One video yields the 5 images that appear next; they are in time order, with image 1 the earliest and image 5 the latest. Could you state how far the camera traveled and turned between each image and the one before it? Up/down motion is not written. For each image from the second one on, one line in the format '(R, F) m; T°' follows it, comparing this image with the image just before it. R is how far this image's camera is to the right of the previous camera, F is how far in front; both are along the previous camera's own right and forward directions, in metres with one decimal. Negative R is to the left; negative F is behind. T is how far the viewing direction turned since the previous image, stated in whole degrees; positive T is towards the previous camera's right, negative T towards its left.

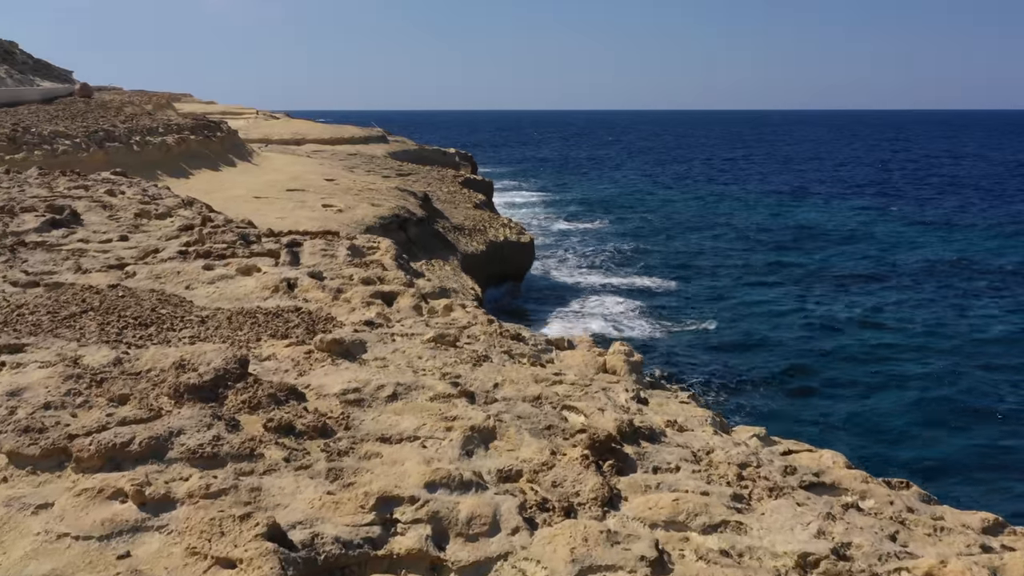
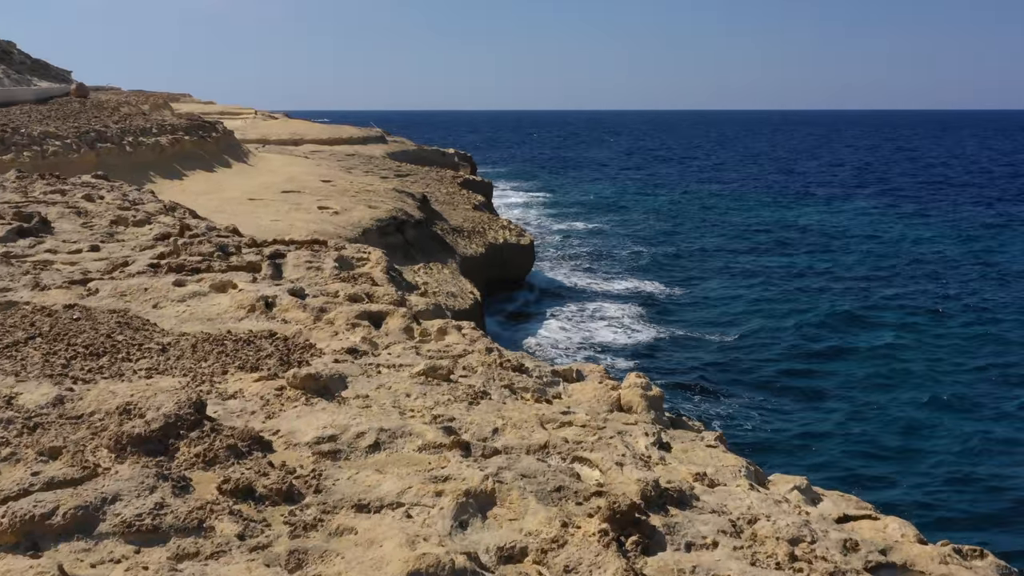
(0.0, +0.4) m; 0°
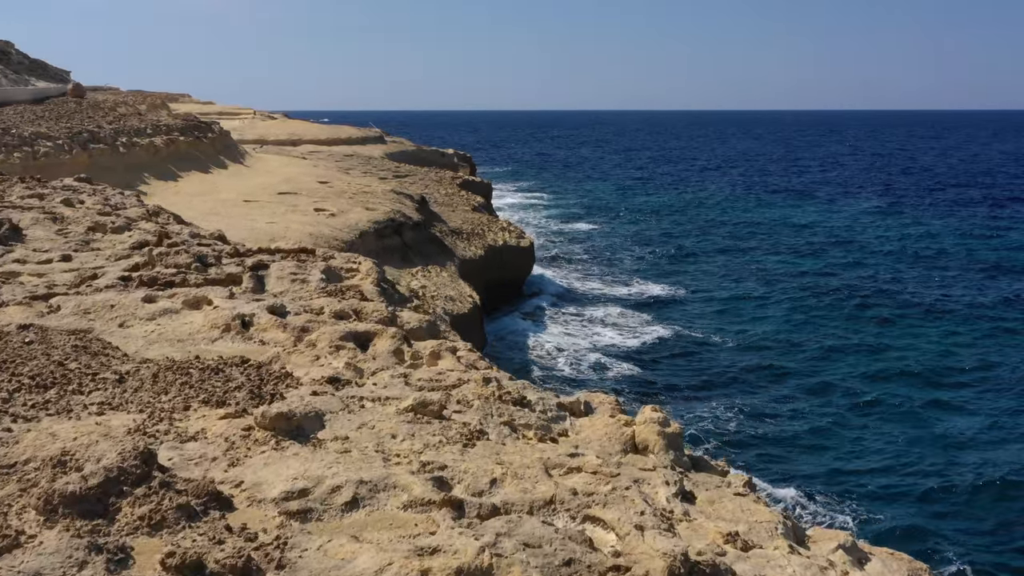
(0.0, +0.3) m; 0°
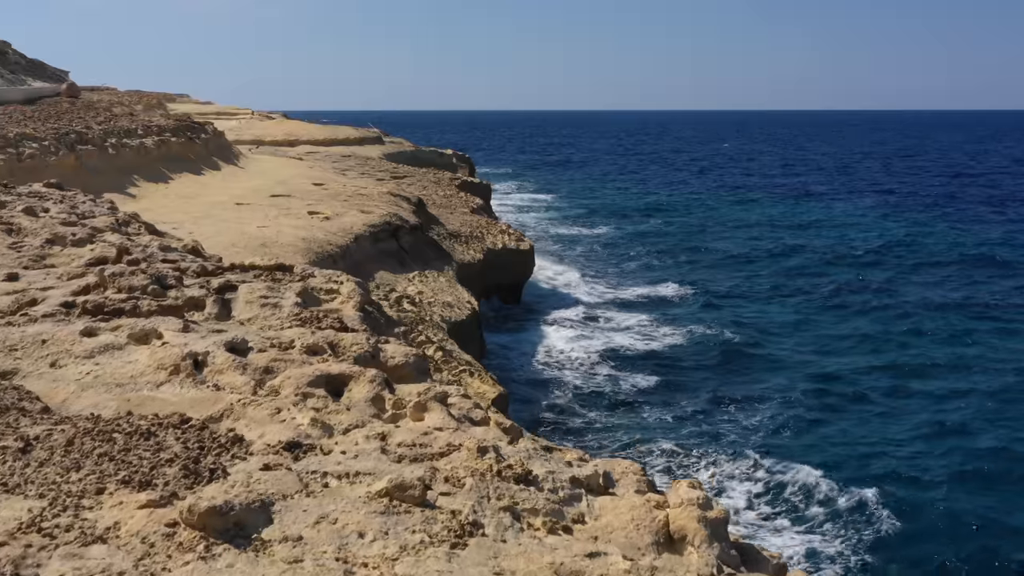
(0.0, +0.5) m; 0°
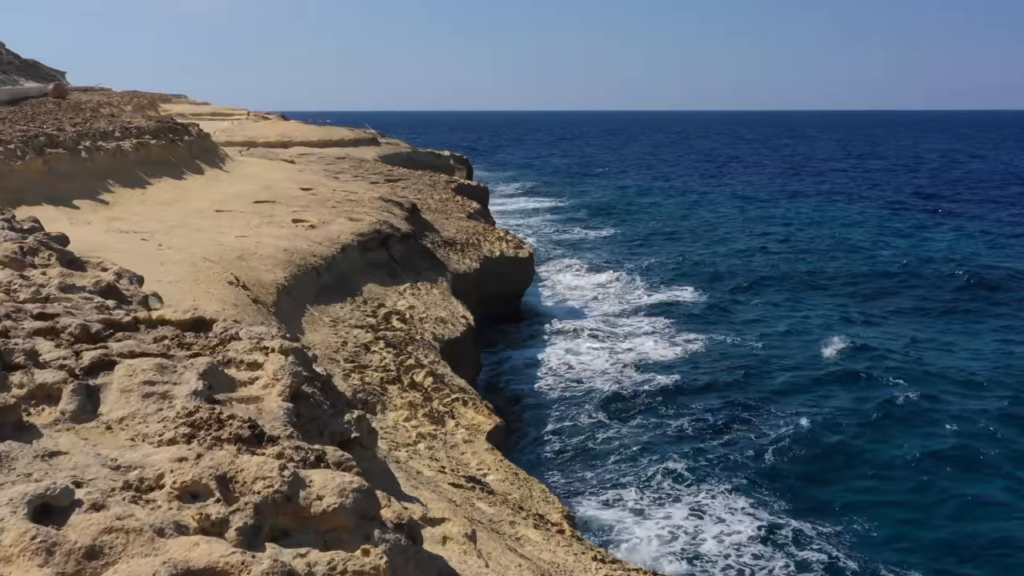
(0.0, +1.1) m; 0°
